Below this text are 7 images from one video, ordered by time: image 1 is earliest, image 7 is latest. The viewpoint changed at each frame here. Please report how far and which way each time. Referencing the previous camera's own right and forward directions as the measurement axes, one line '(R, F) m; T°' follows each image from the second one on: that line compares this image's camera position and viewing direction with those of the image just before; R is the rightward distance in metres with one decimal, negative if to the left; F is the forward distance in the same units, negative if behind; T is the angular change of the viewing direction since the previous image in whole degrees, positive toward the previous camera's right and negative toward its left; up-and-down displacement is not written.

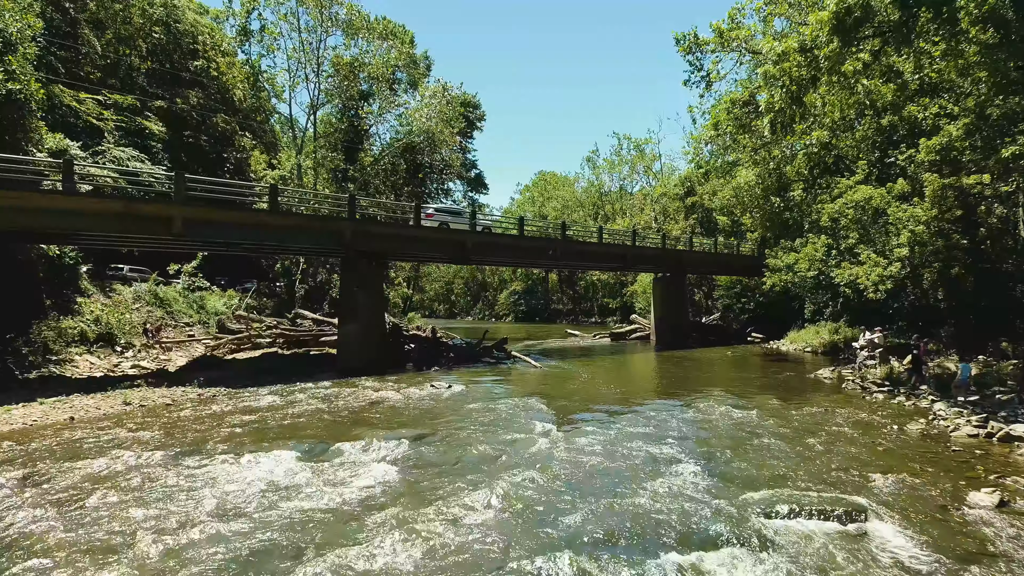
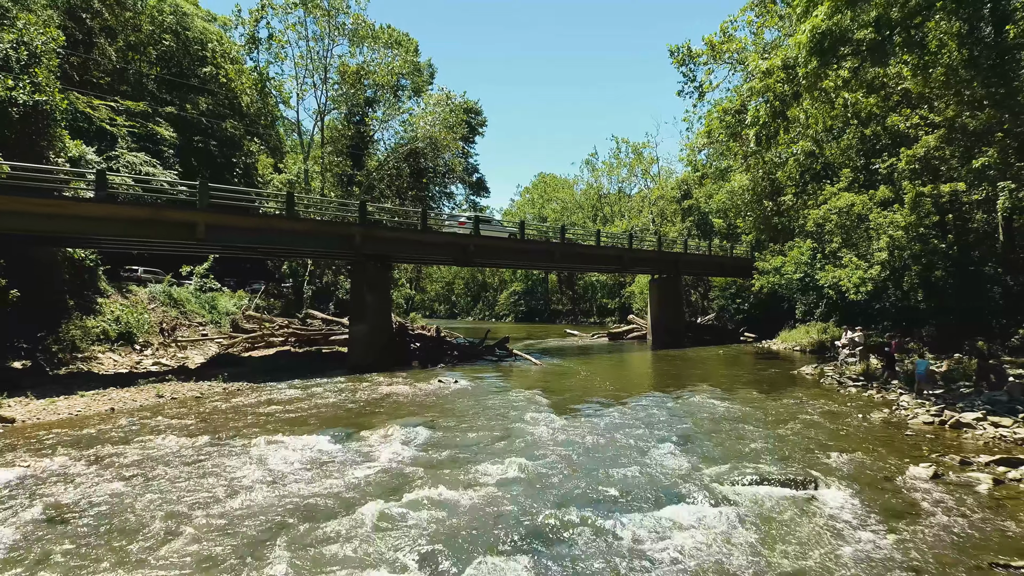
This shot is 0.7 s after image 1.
(-0.1, -0.9) m; 0°
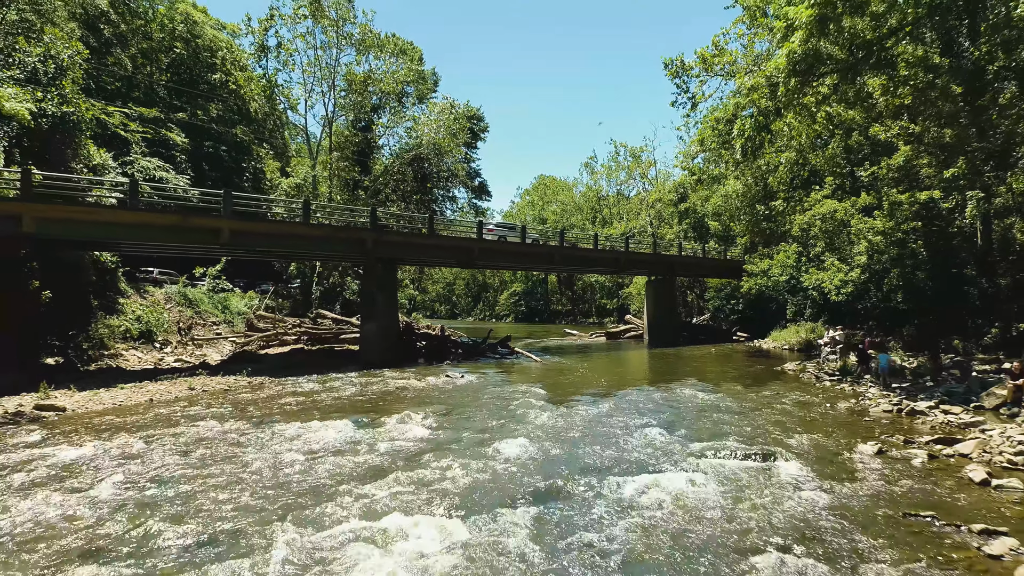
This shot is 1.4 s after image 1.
(-0.1, -1.1) m; 0°
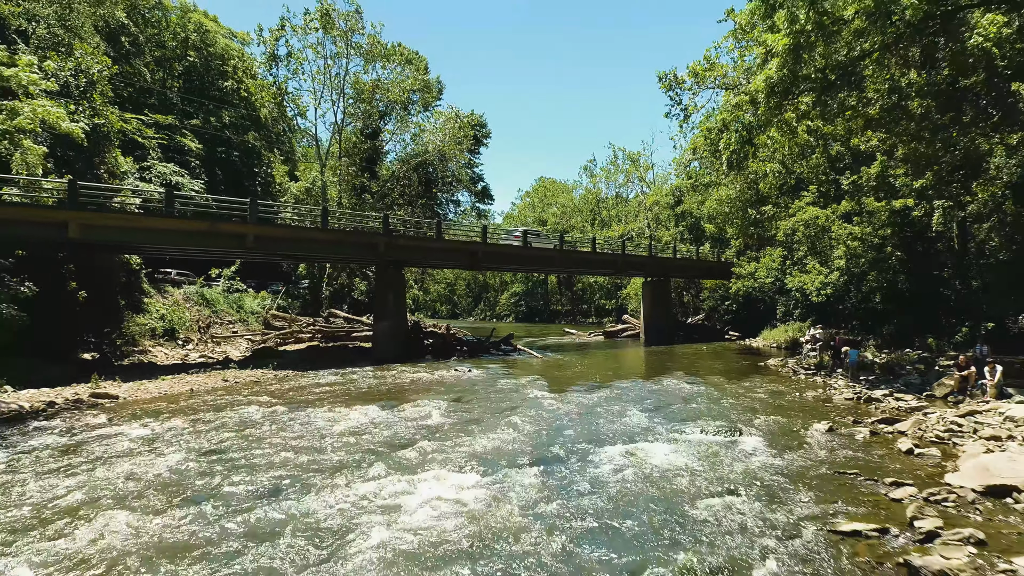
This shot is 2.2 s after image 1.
(-0.1, -1.3) m; 0°
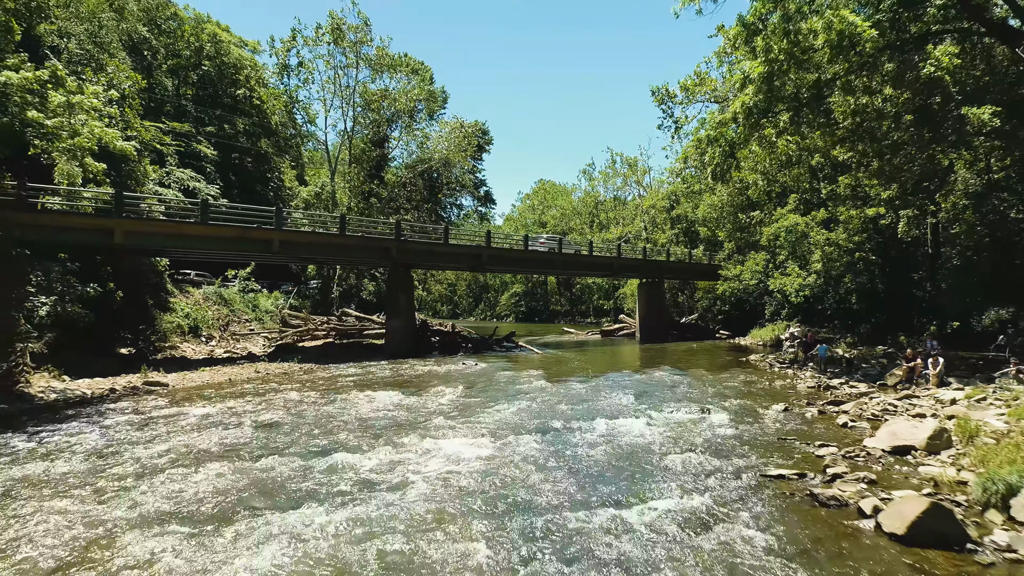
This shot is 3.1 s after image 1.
(-0.1, -1.6) m; 0°
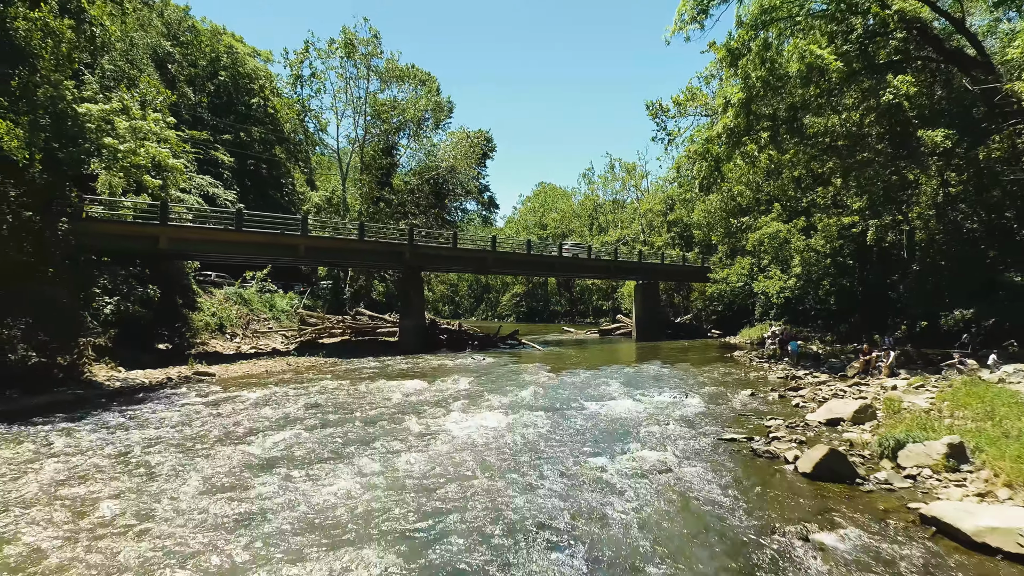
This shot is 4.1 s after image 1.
(-0.2, -1.8) m; 0°
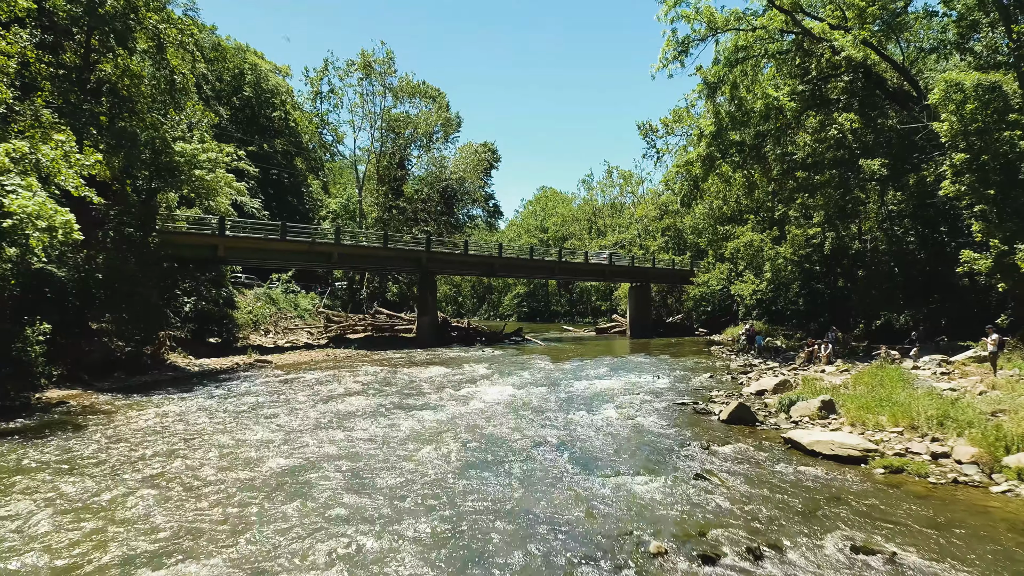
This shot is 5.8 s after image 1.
(-0.2, -3.1) m; 0°
